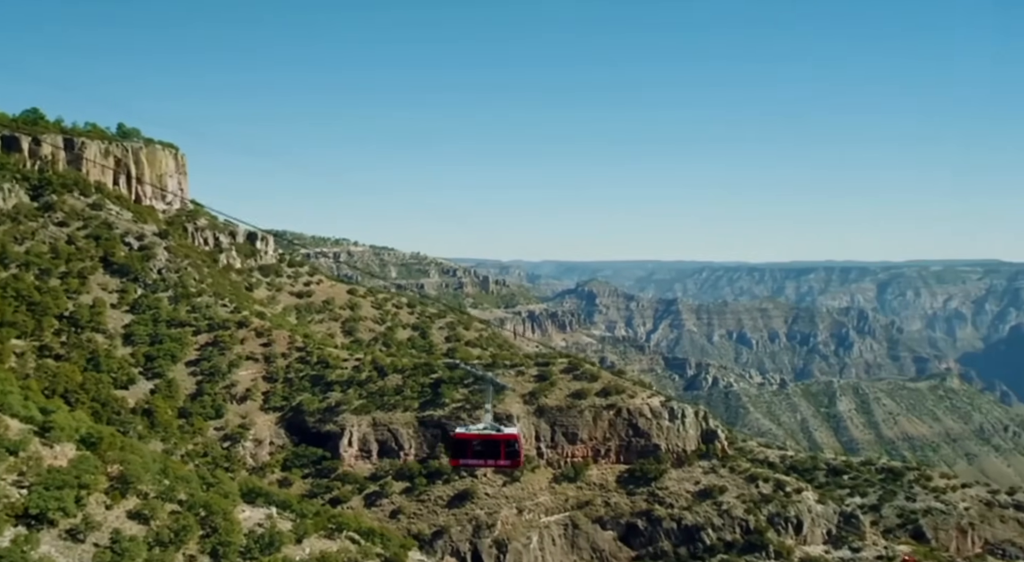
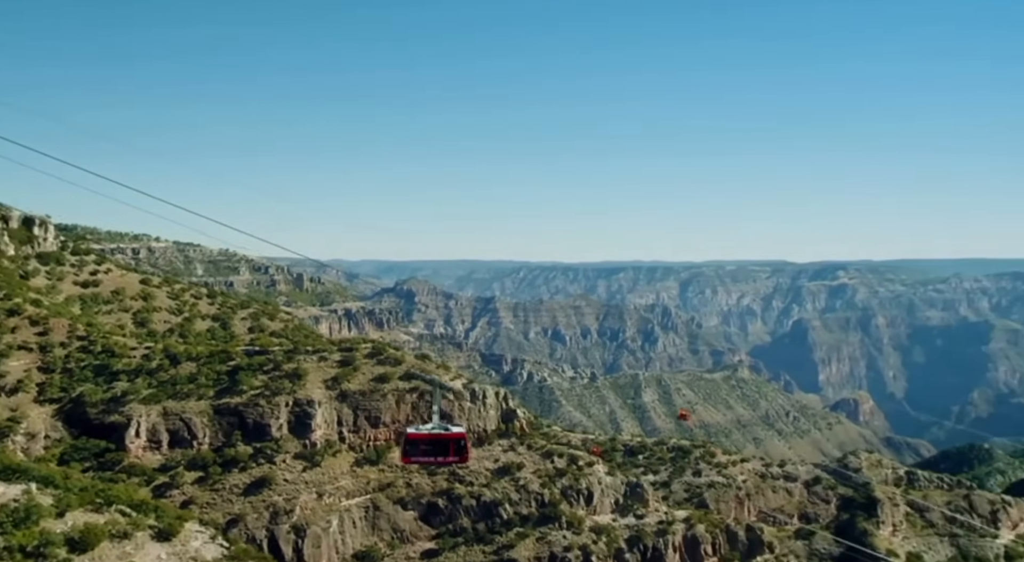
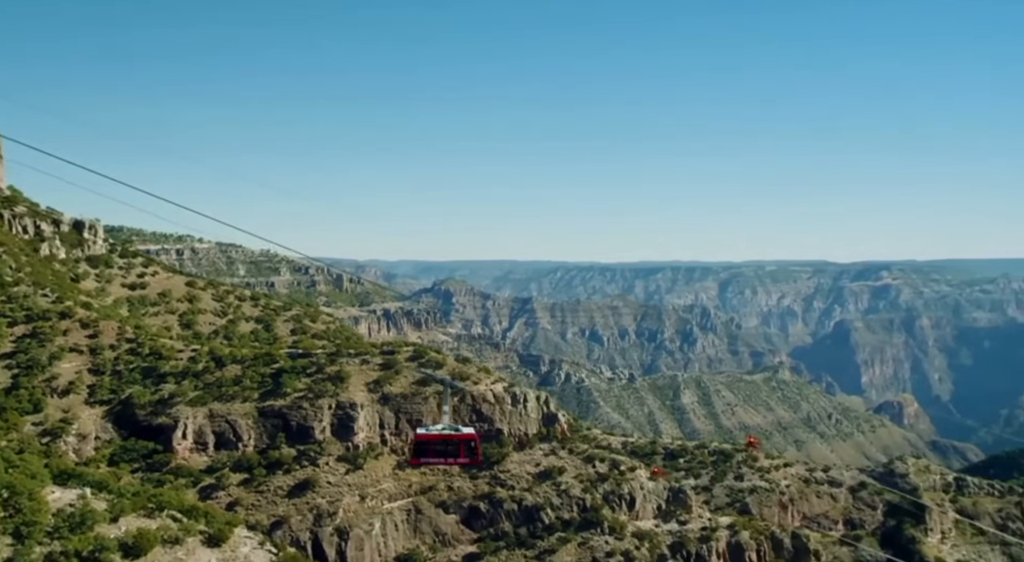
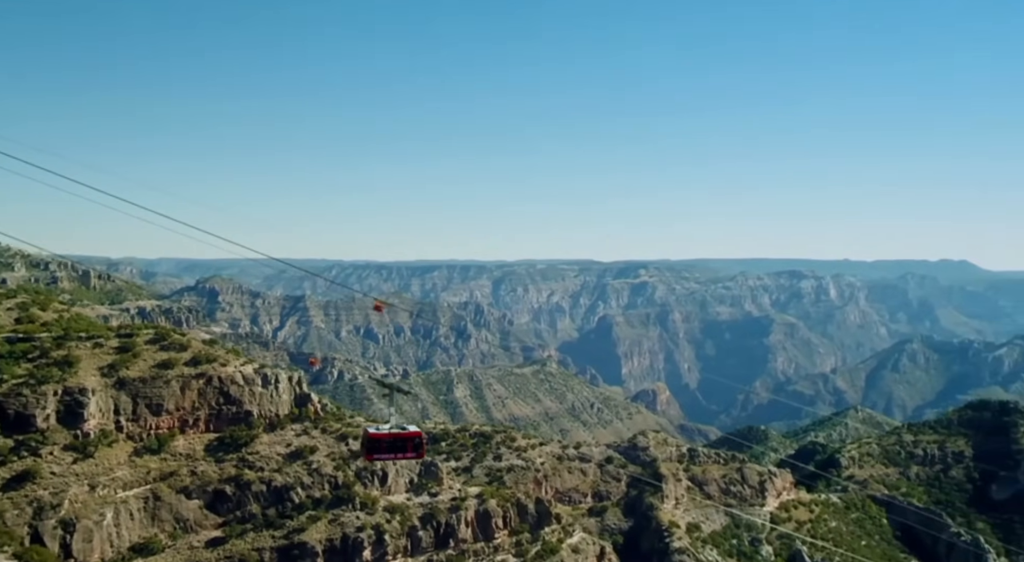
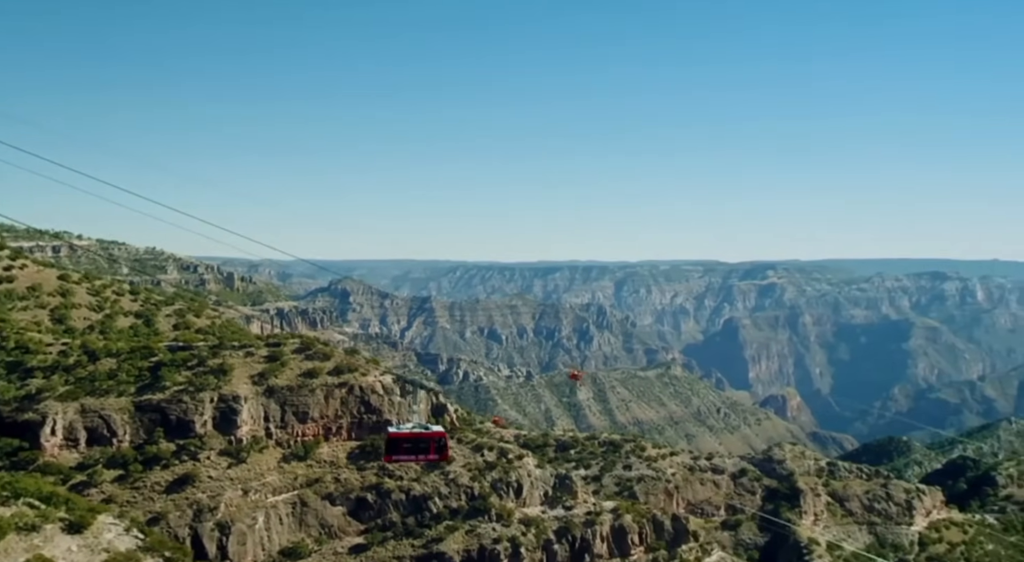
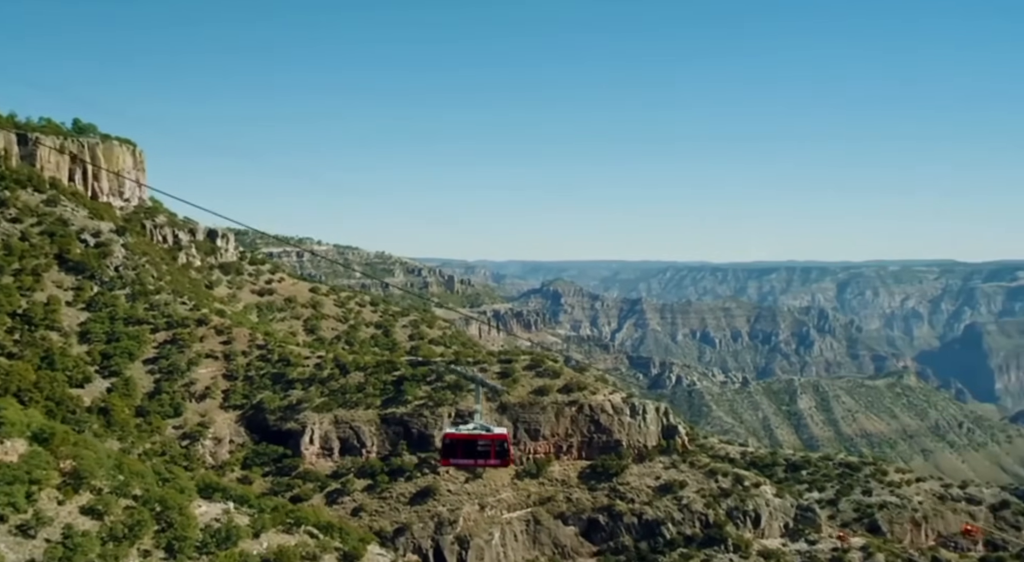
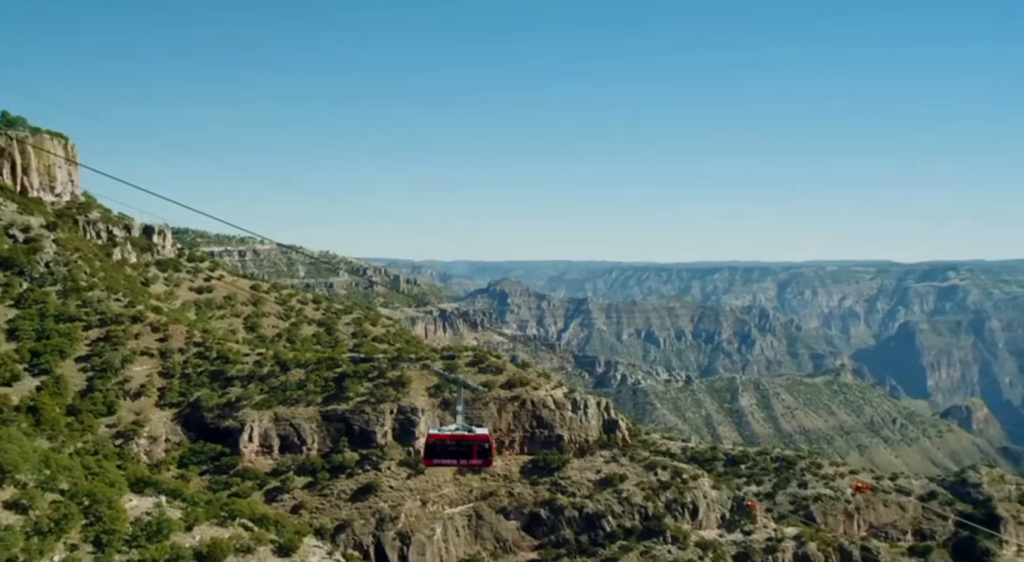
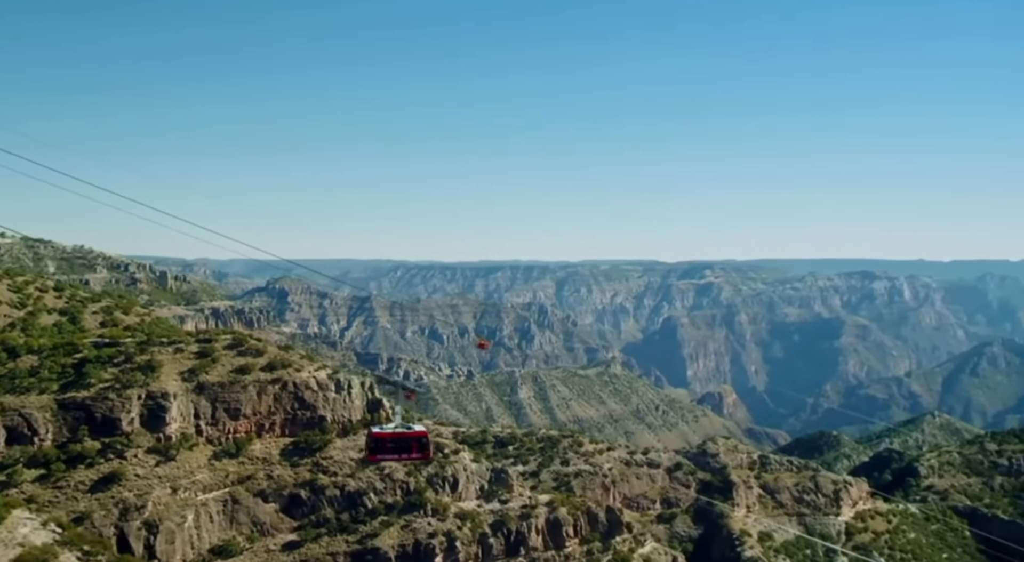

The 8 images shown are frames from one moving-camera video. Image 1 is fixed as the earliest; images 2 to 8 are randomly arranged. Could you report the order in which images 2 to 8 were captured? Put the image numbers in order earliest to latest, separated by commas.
6, 7, 3, 2, 5, 8, 4
